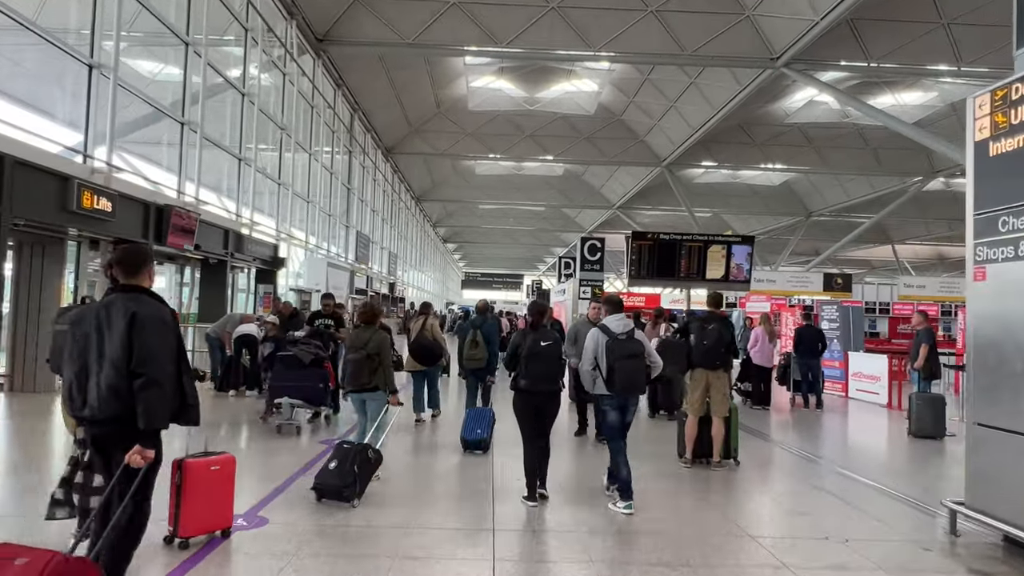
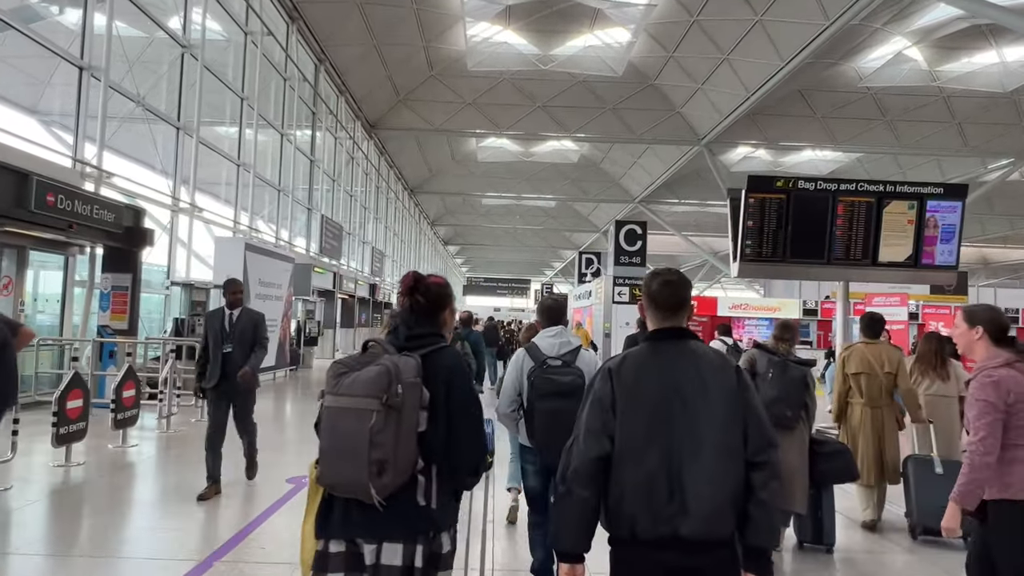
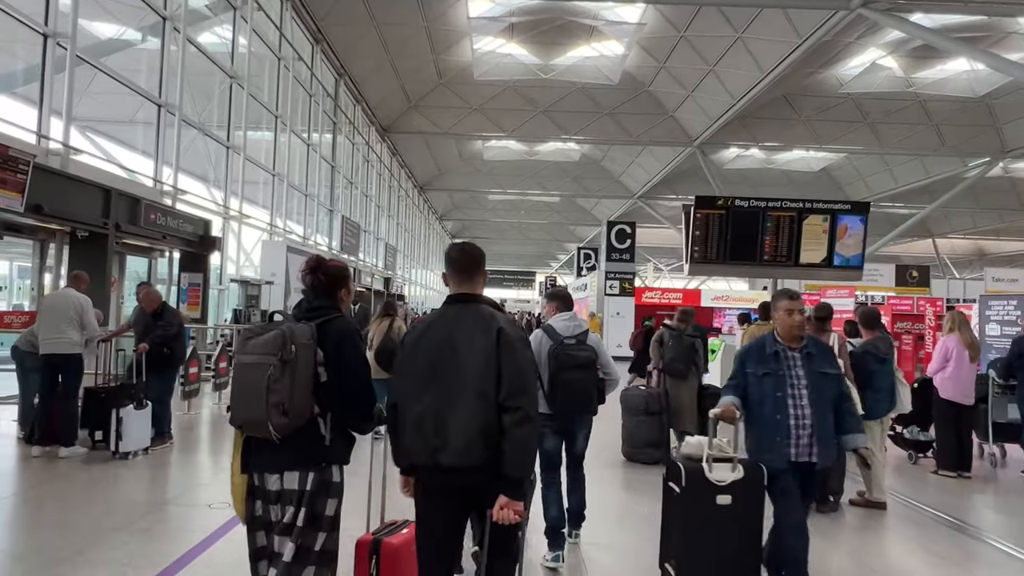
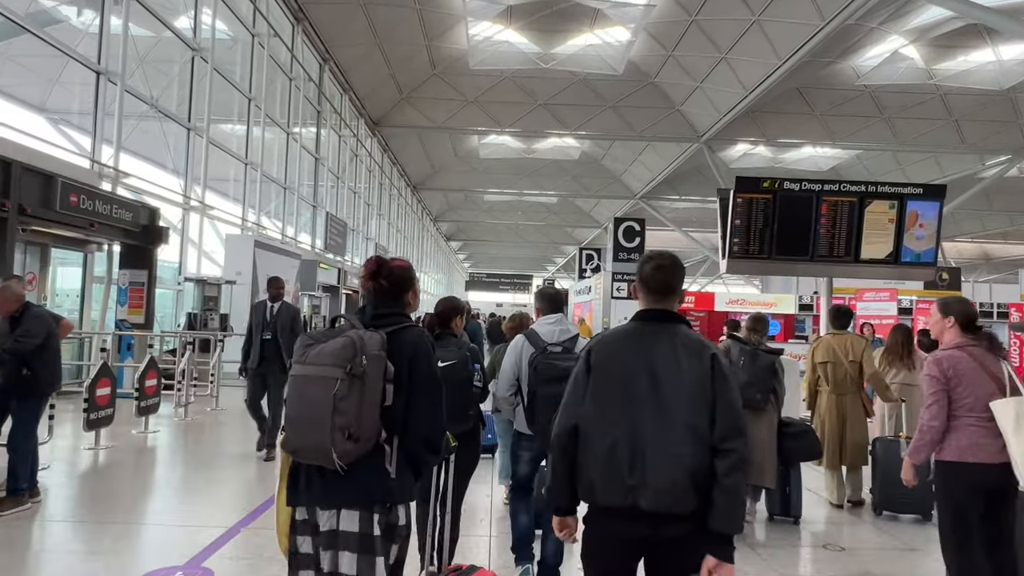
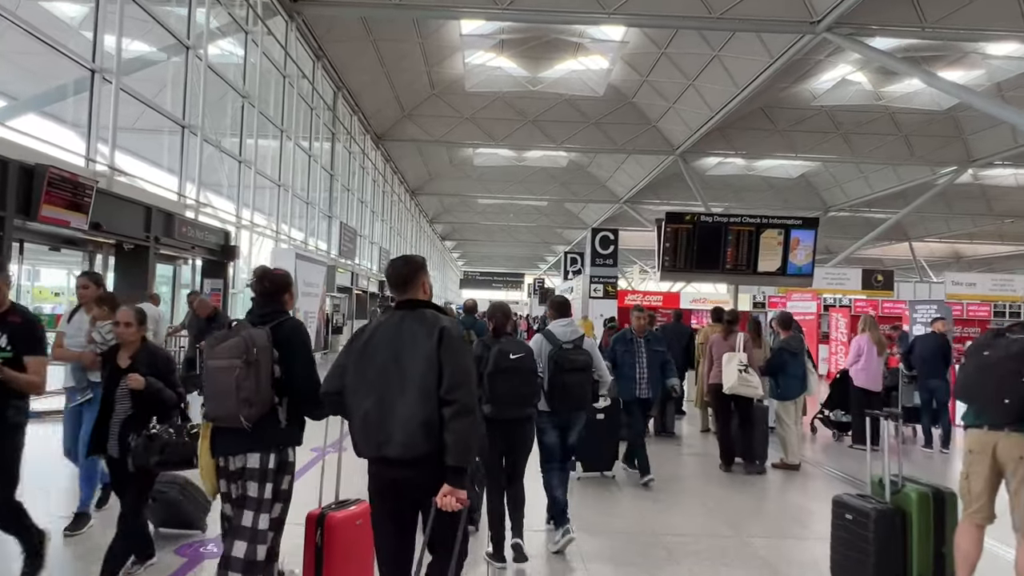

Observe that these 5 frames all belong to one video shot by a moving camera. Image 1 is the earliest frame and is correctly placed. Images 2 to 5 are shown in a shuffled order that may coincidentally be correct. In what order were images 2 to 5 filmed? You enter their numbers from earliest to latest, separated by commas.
5, 3, 4, 2
